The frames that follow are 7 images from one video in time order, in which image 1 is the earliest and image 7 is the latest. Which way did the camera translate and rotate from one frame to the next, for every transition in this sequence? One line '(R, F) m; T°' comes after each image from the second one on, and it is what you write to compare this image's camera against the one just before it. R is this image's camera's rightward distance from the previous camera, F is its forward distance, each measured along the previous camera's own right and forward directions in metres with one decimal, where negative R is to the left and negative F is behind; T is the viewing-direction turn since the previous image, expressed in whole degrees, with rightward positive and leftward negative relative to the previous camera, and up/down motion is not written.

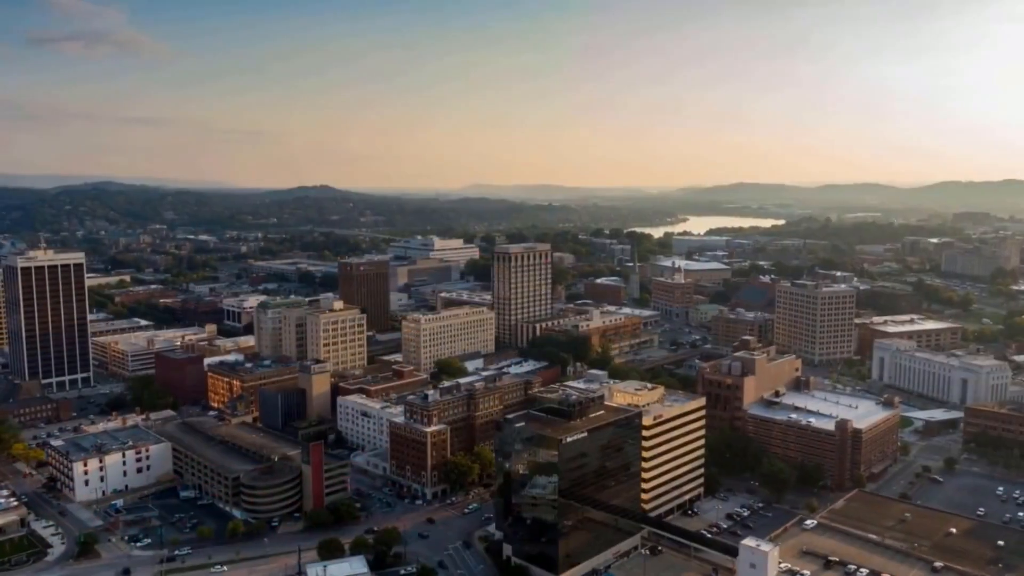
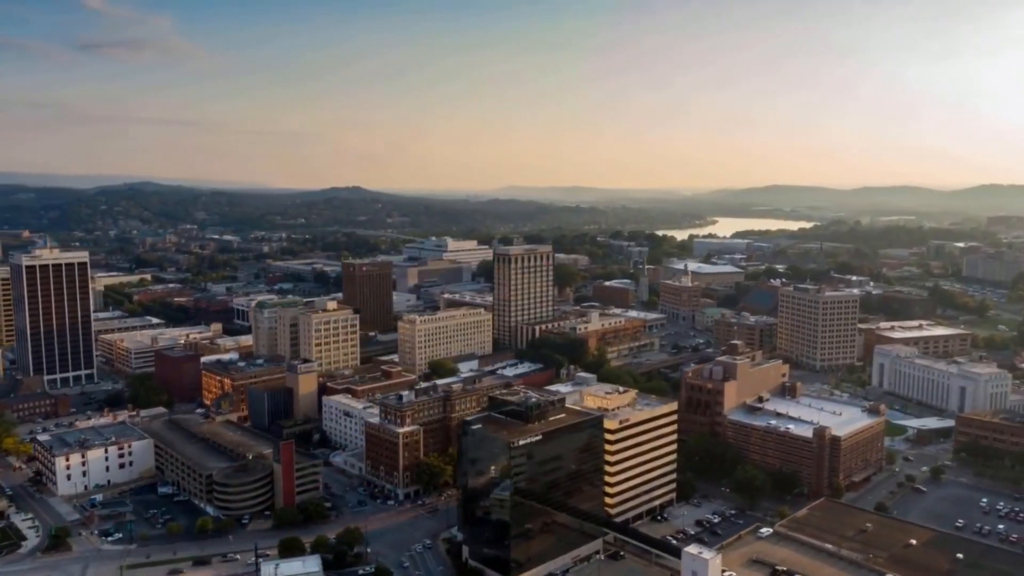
(+2.5, +0.1) m; -2°
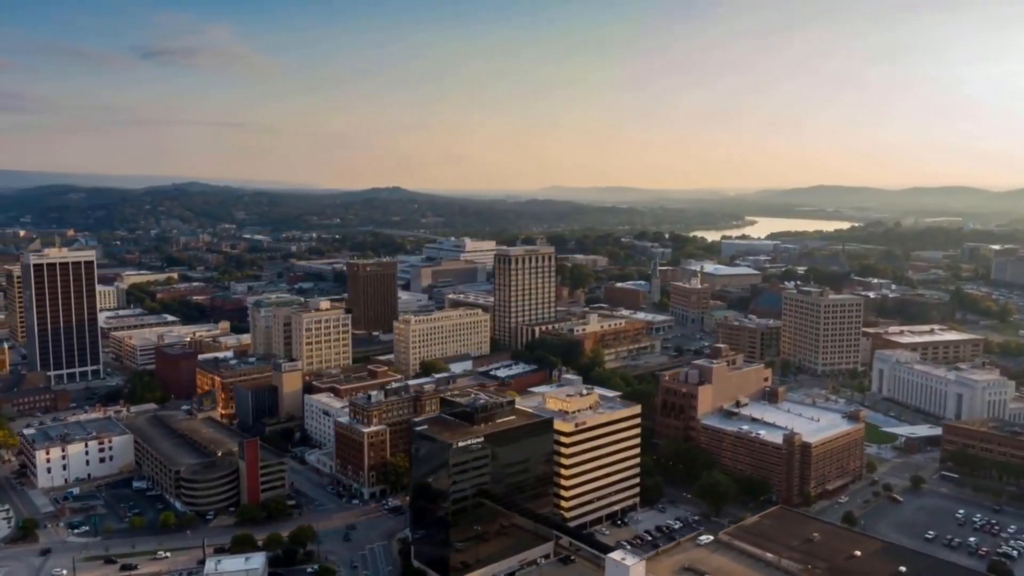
(+3.3, +0.2) m; -3°
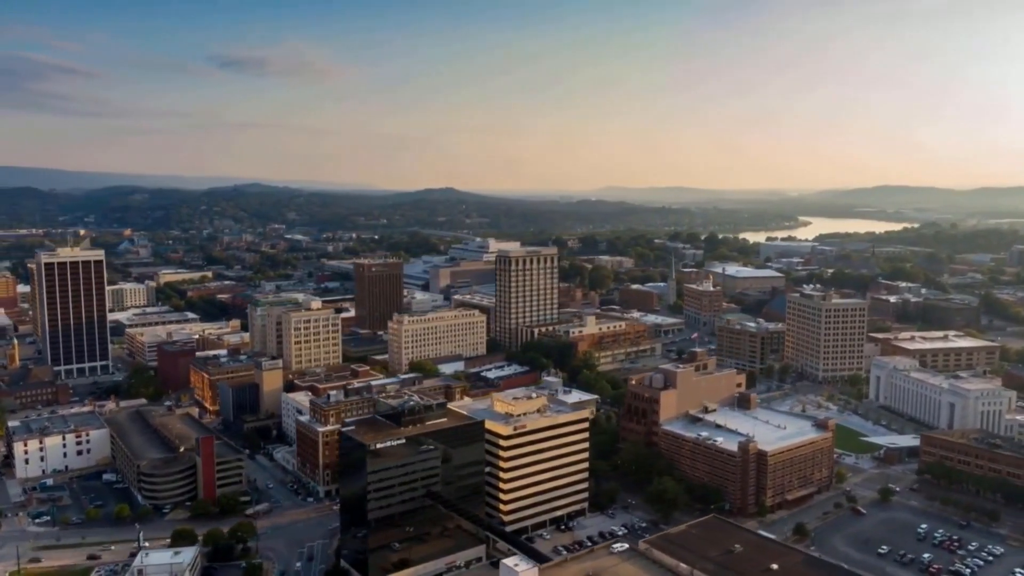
(+4.4, +0.3) m; -4°
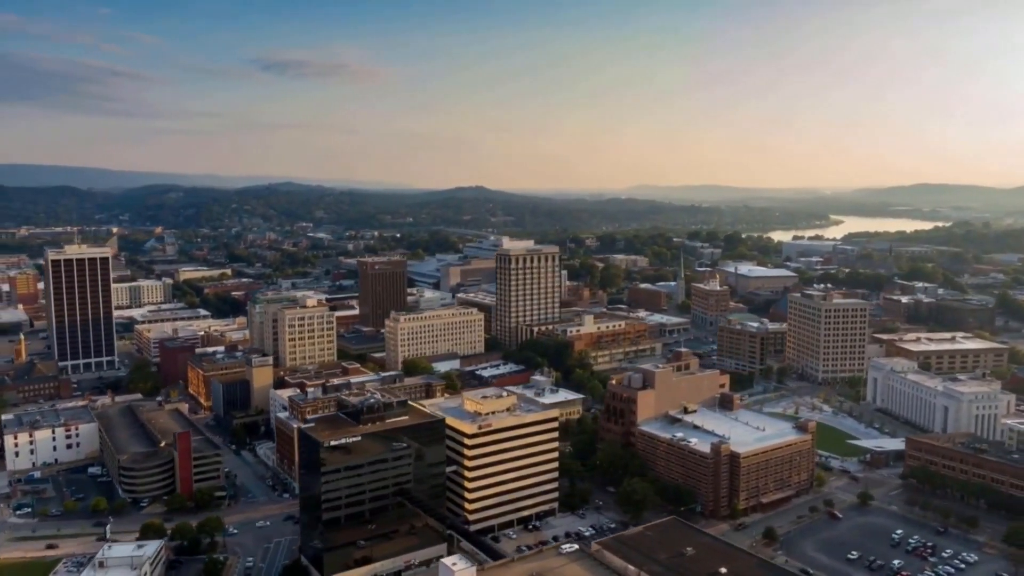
(+2.5, +0.1) m; -2°
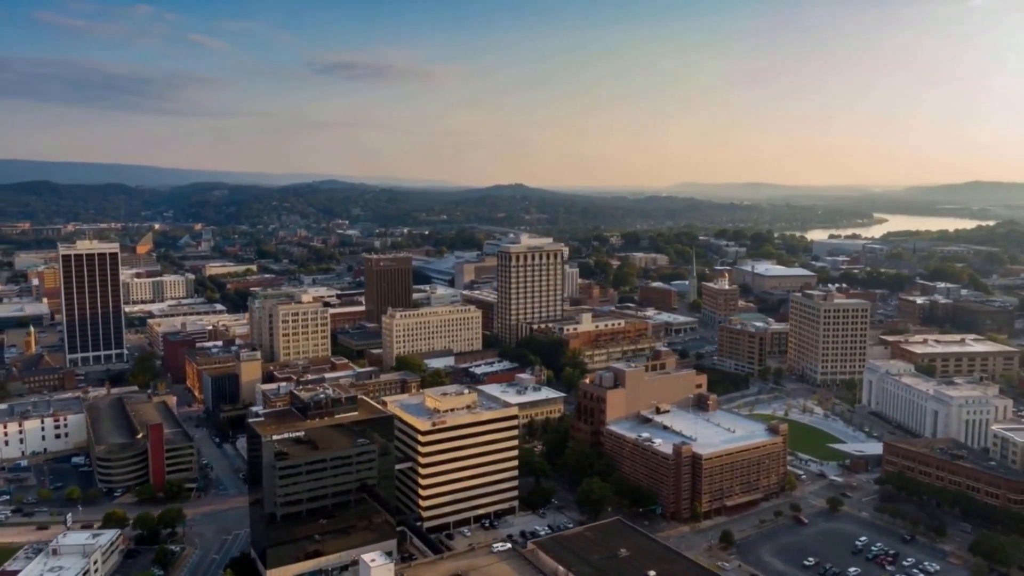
(+3.3, +0.2) m; -3°
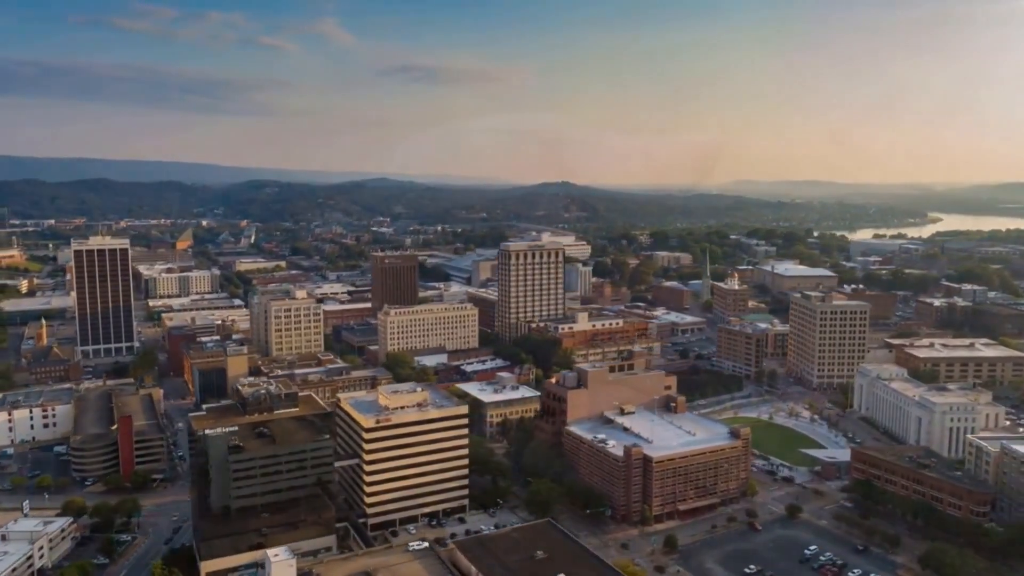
(+3.9, +0.3) m; -4°
